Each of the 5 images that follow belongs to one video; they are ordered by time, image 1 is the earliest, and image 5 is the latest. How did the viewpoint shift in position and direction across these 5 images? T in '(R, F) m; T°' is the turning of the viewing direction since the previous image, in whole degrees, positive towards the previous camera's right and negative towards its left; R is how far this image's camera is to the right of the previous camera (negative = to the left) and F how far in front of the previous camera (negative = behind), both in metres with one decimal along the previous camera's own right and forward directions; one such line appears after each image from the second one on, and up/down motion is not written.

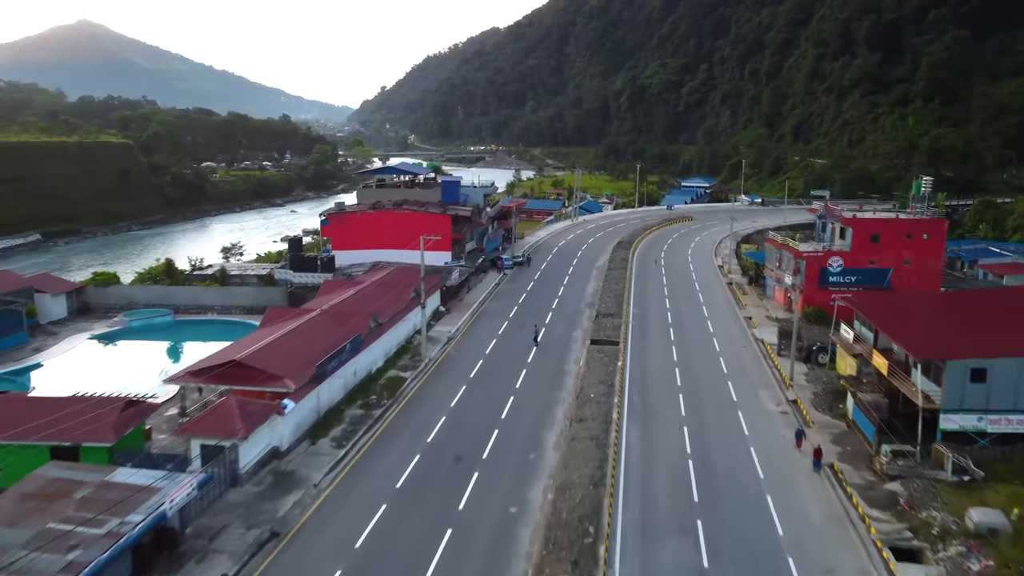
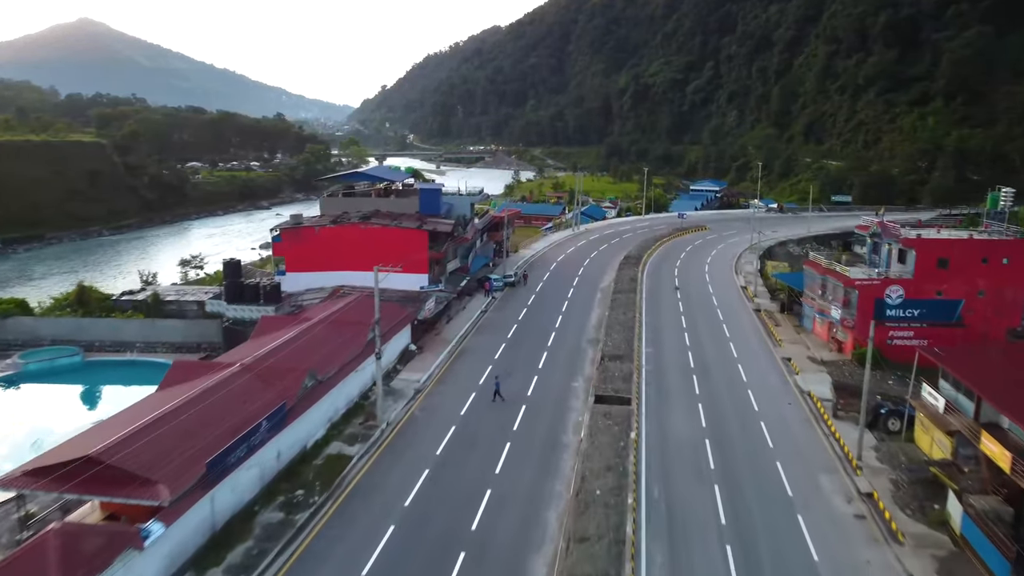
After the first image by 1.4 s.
(+0.9, +7.1) m; 0°
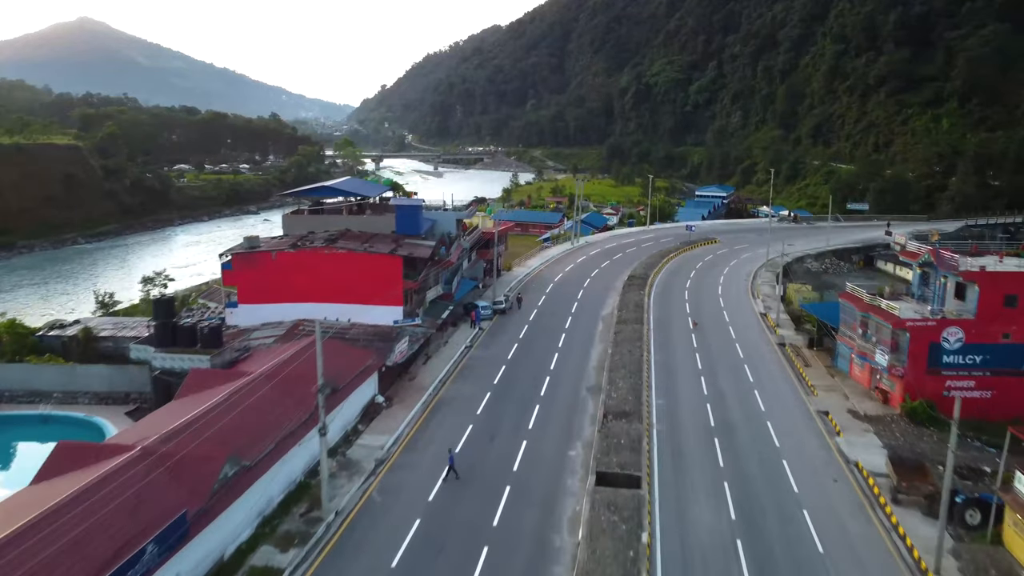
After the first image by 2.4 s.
(+0.7, +5.0) m; 0°
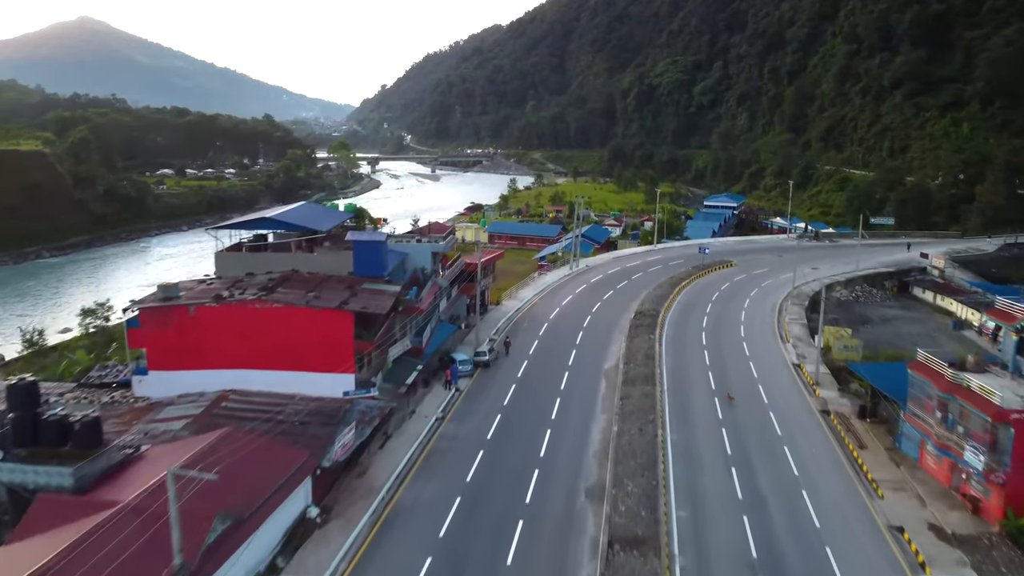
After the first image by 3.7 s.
(+1.0, +6.5) m; 0°
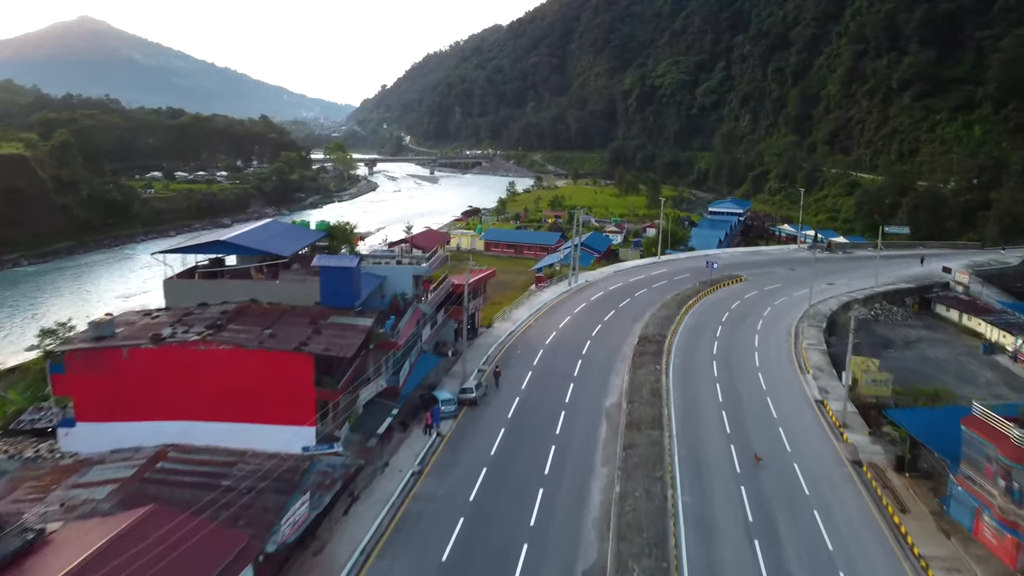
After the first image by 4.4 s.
(+0.6, +3.5) m; 0°
